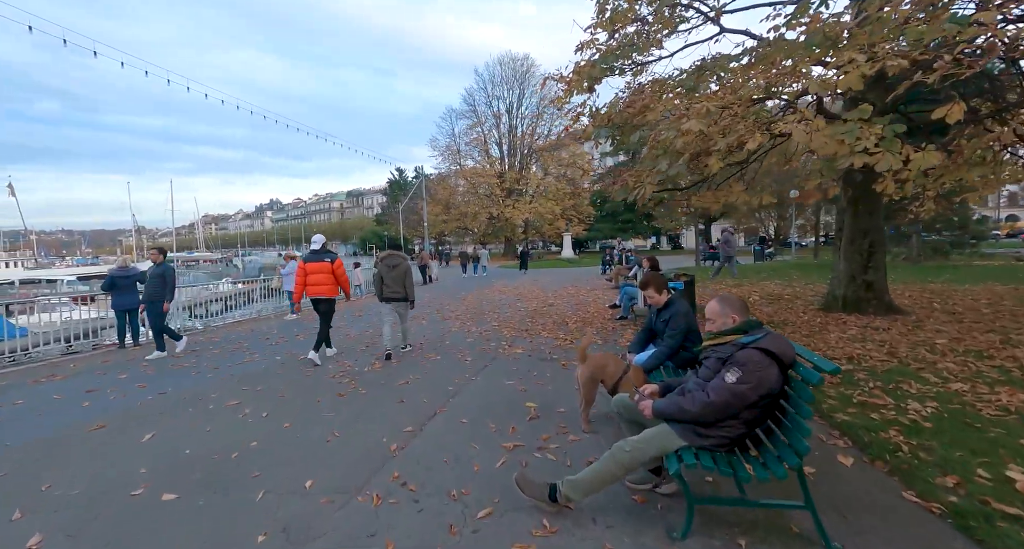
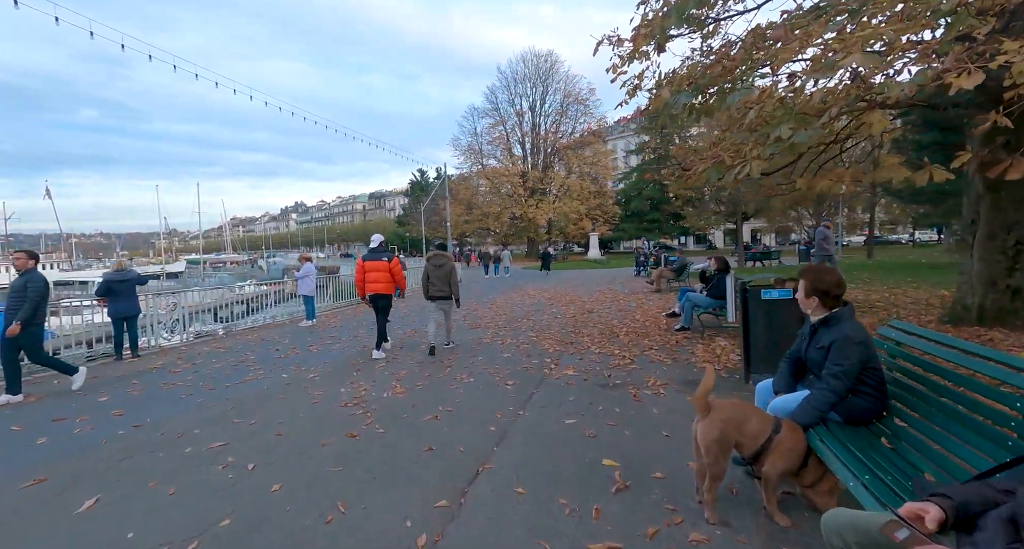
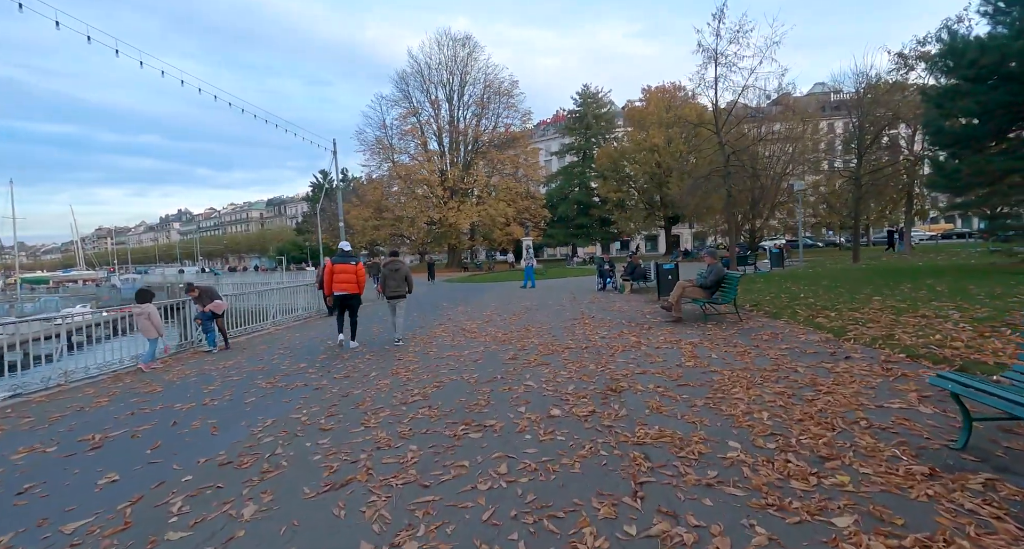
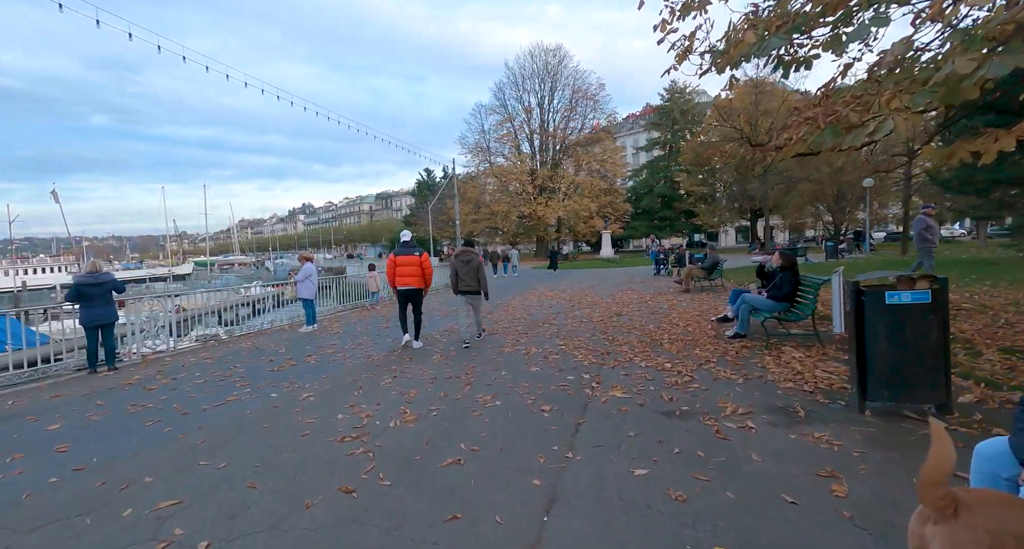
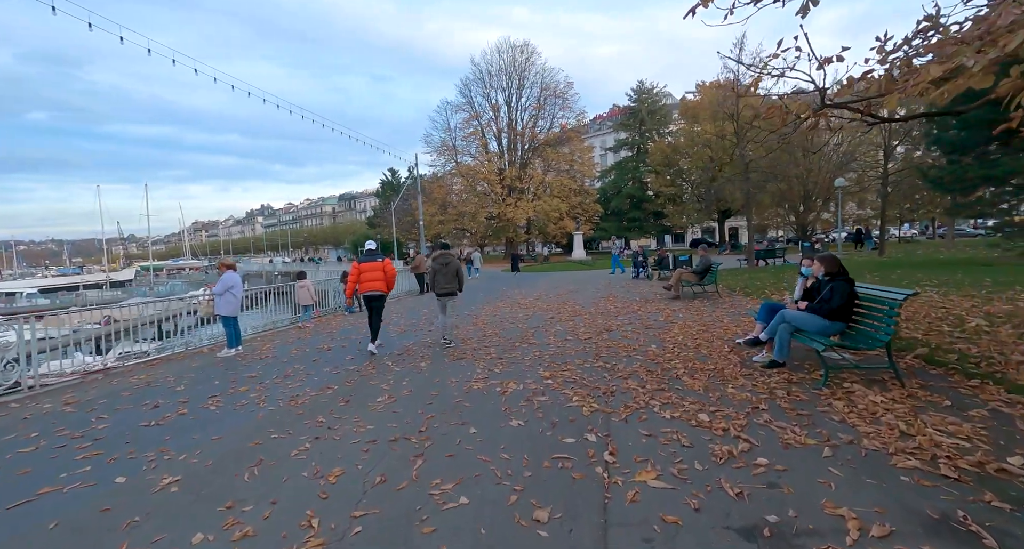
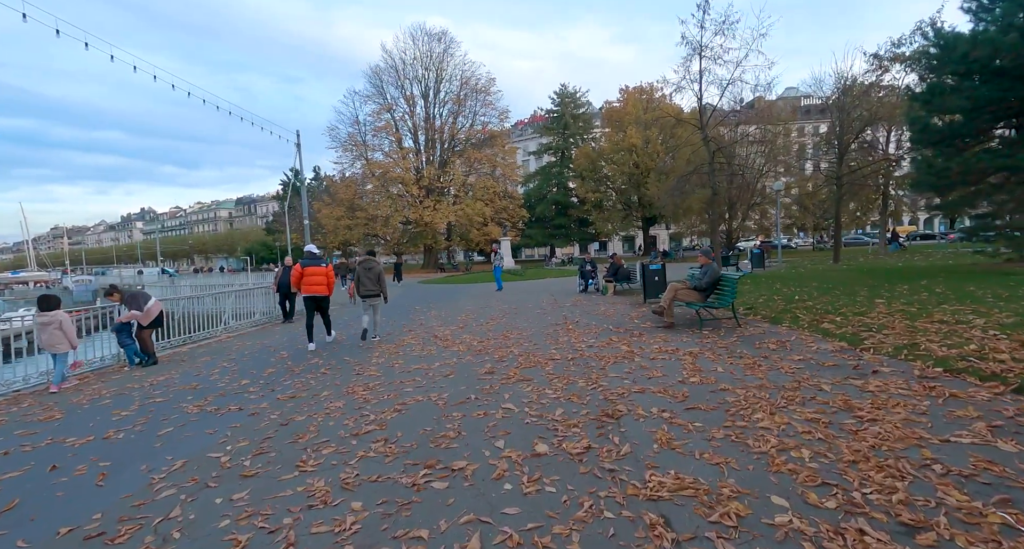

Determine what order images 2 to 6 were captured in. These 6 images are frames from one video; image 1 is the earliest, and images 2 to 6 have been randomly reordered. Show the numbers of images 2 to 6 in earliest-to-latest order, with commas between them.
2, 4, 5, 3, 6
